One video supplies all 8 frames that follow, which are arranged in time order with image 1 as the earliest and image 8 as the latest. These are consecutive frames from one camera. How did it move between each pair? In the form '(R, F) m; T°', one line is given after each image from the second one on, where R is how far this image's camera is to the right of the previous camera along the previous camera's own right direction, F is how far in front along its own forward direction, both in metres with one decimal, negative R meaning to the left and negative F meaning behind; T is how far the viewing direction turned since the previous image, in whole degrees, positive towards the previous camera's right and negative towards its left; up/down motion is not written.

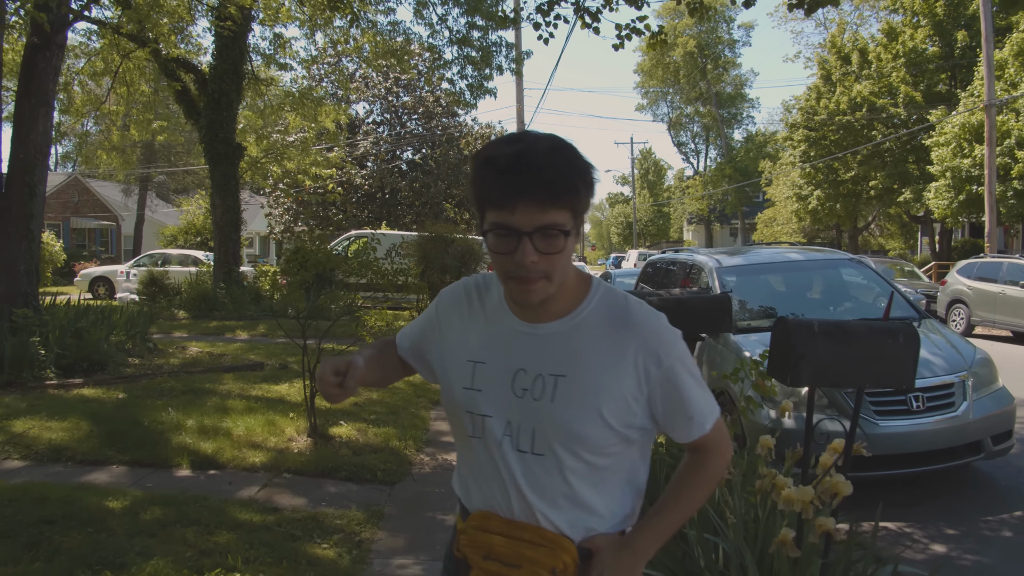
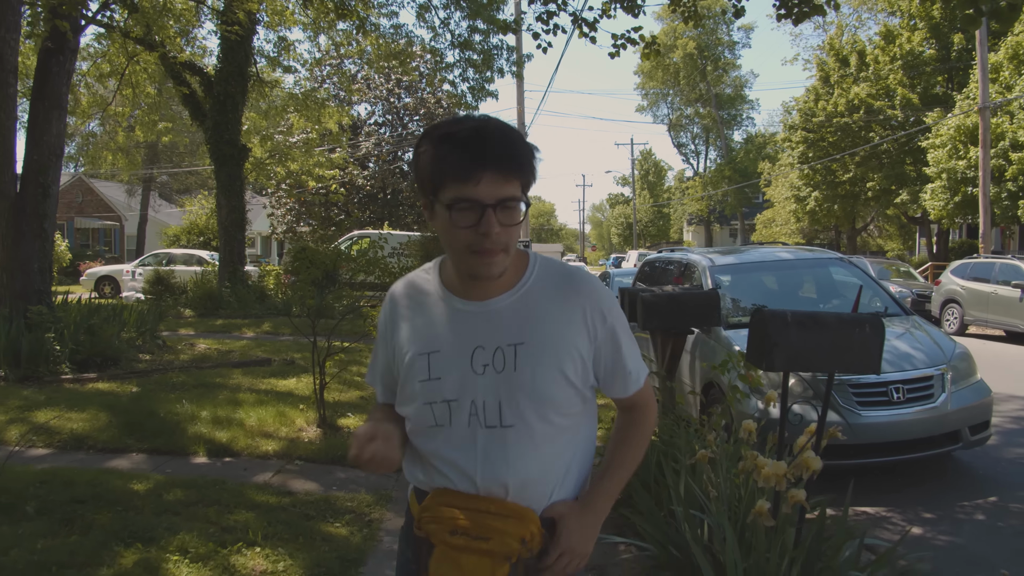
(0.0, -0.2) m; 0°
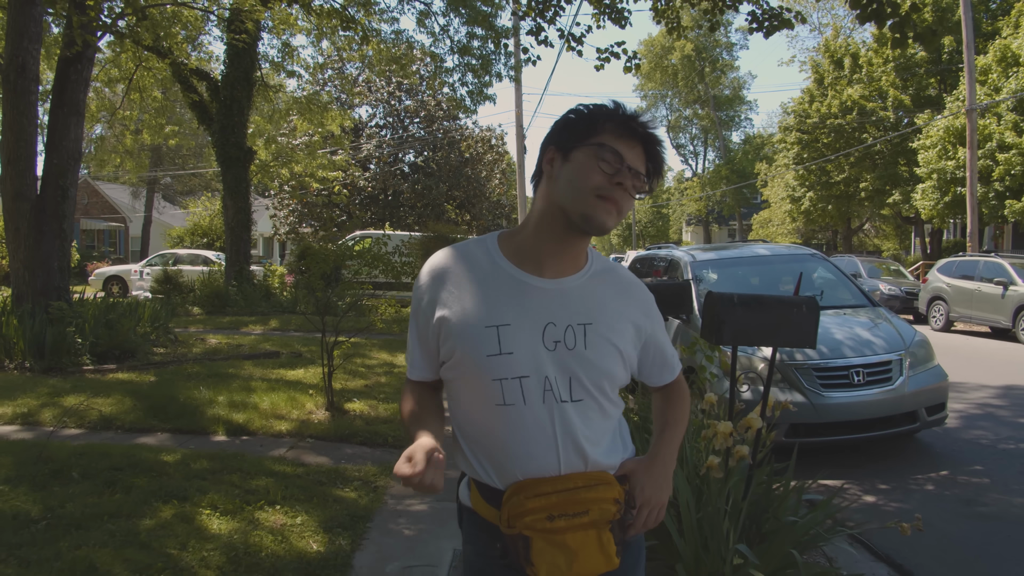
(+0.1, -0.5) m; 0°
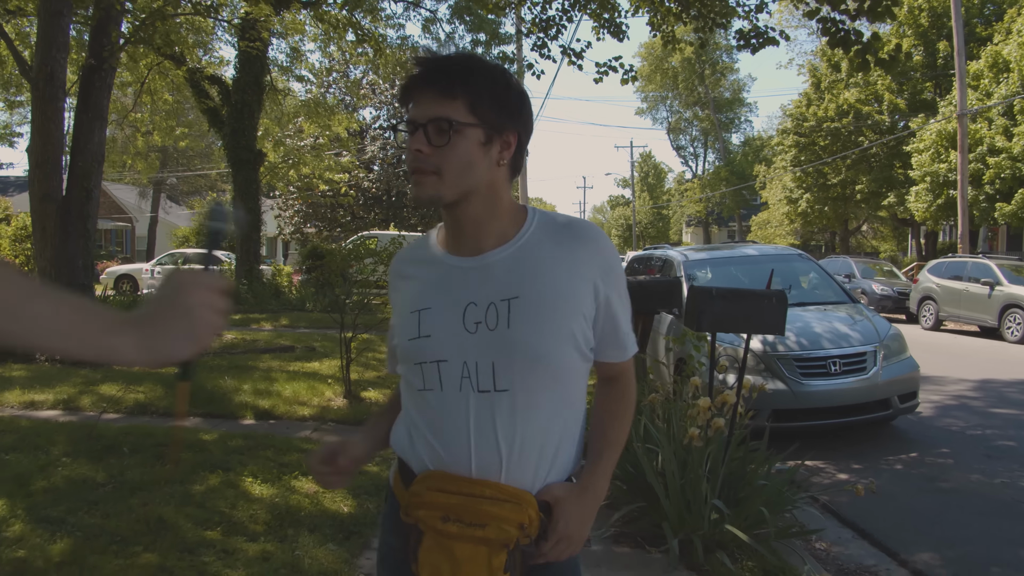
(0.0, -0.5) m; 0°
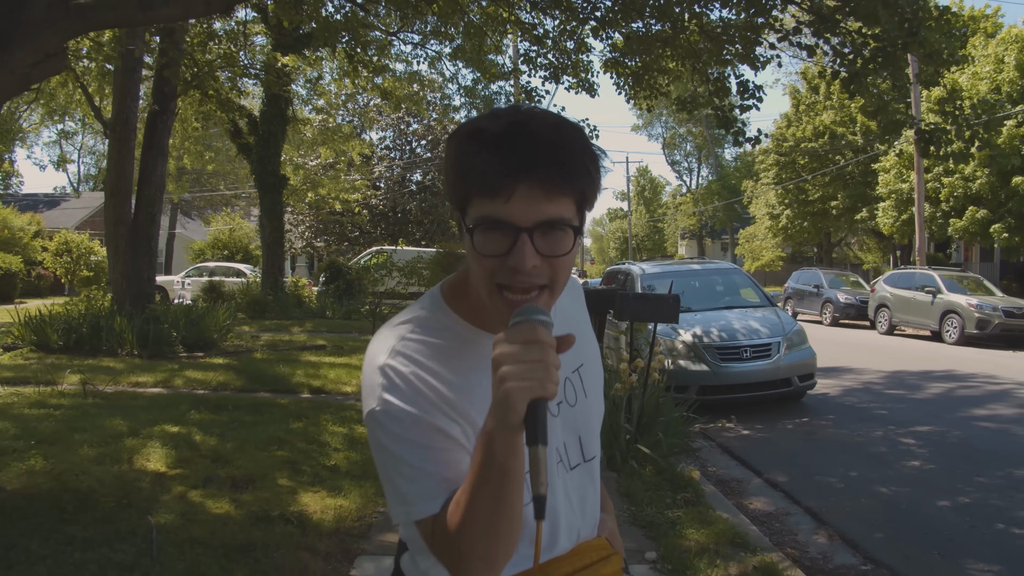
(+0.1, -1.9) m; 0°
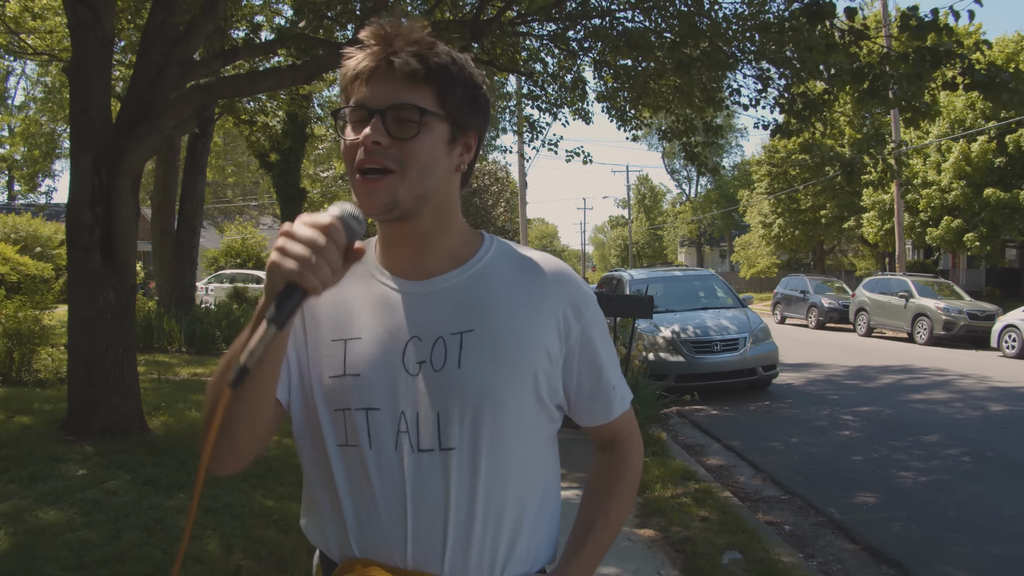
(0.0, -1.4) m; 0°
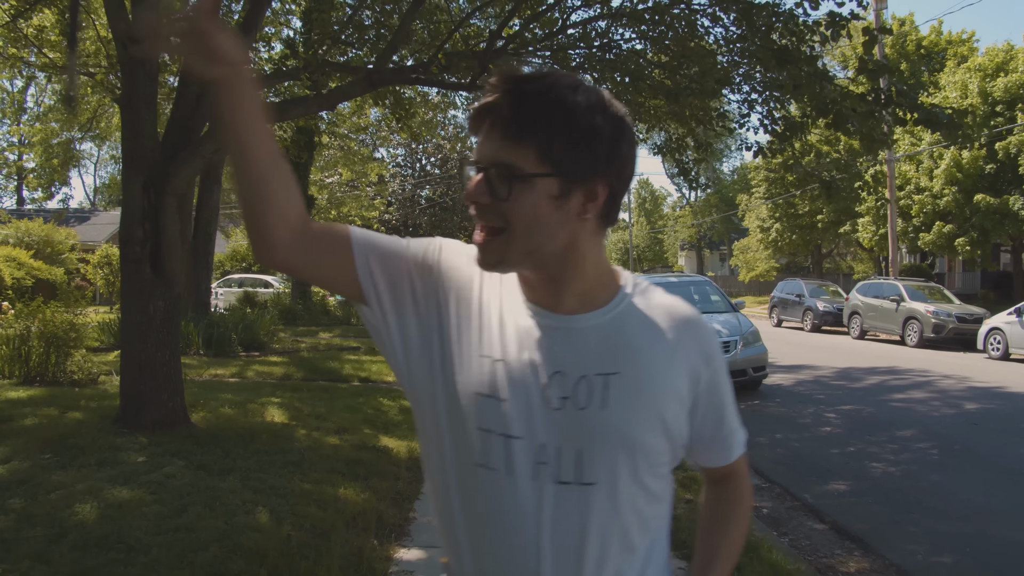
(0.0, -0.6) m; 0°
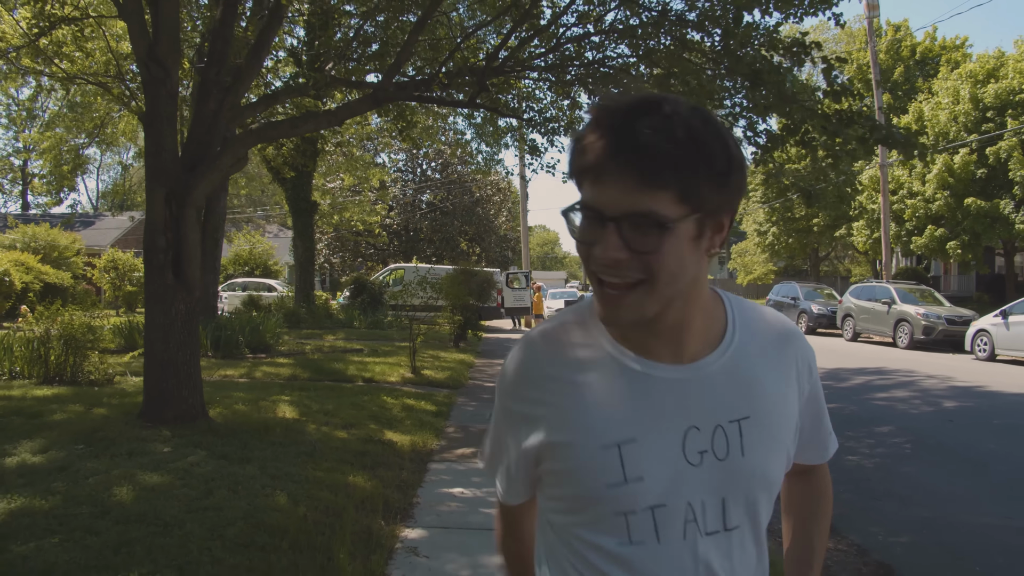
(0.0, -0.4) m; 0°
